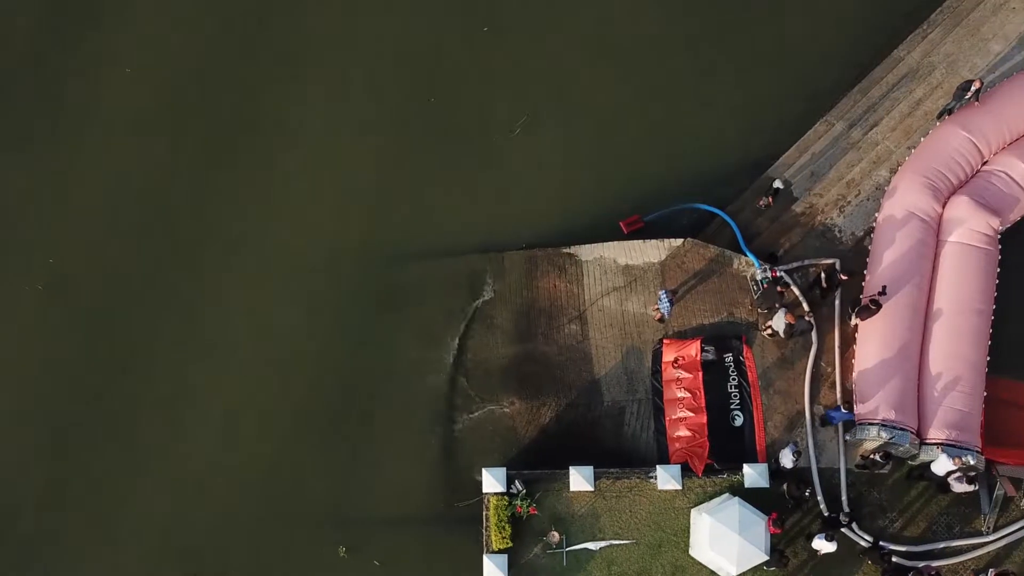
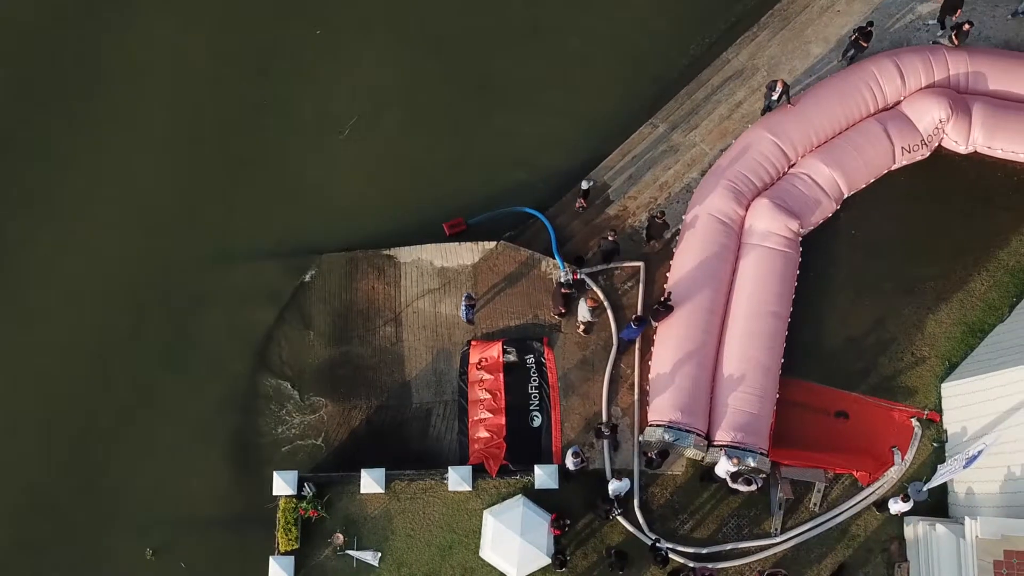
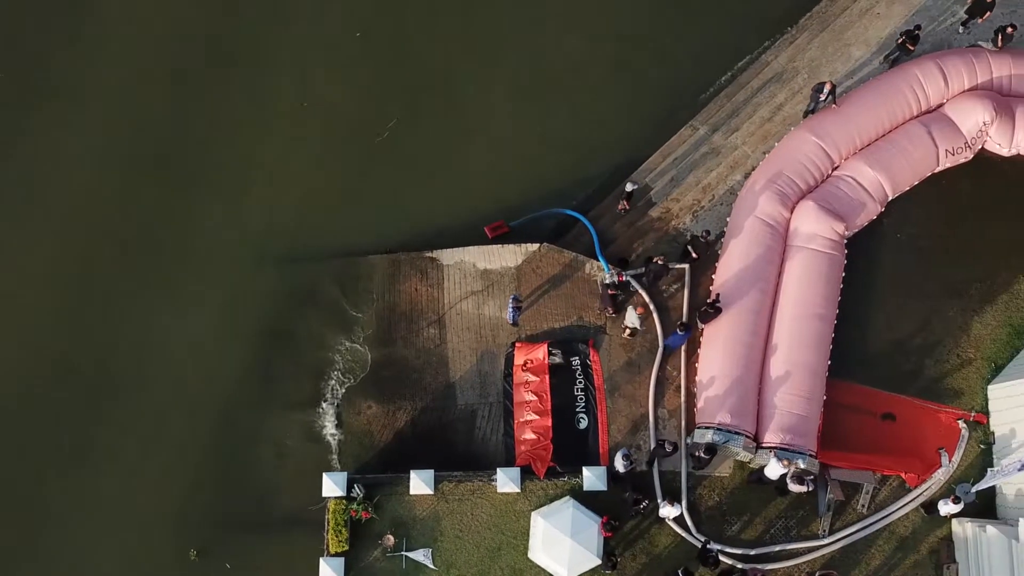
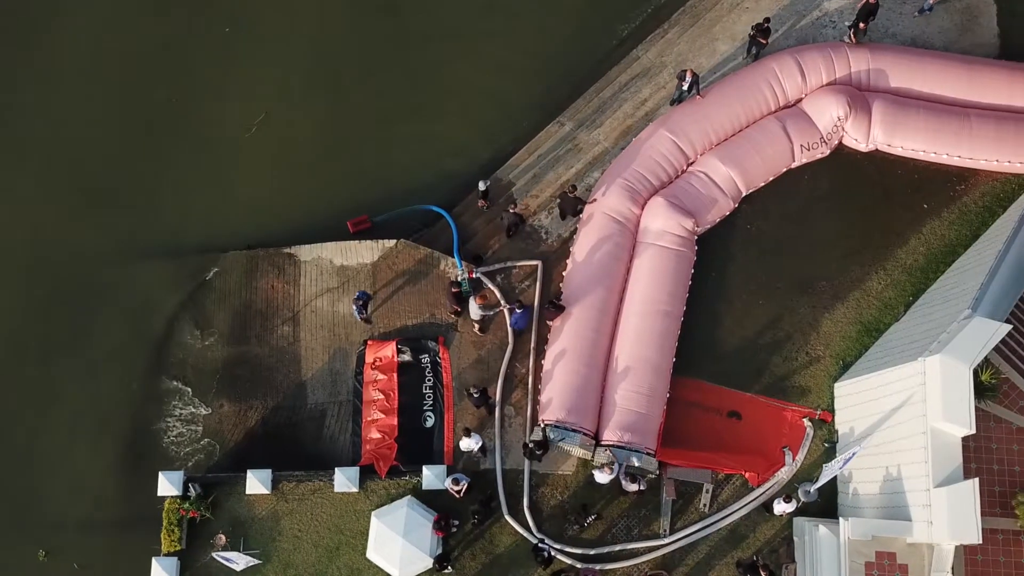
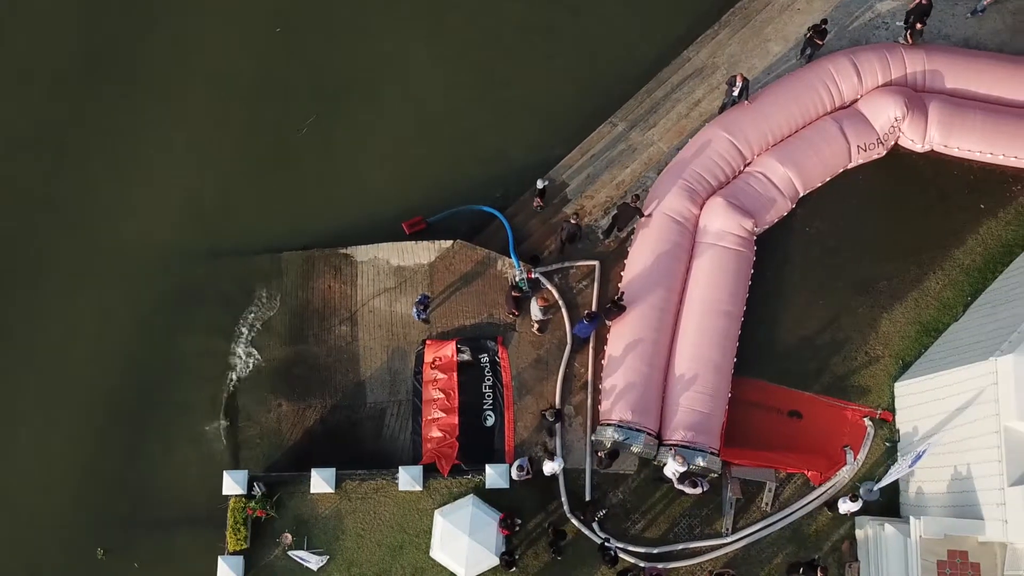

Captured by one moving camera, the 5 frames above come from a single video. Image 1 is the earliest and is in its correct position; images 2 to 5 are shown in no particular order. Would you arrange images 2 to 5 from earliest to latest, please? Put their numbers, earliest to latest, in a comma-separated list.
3, 2, 5, 4
